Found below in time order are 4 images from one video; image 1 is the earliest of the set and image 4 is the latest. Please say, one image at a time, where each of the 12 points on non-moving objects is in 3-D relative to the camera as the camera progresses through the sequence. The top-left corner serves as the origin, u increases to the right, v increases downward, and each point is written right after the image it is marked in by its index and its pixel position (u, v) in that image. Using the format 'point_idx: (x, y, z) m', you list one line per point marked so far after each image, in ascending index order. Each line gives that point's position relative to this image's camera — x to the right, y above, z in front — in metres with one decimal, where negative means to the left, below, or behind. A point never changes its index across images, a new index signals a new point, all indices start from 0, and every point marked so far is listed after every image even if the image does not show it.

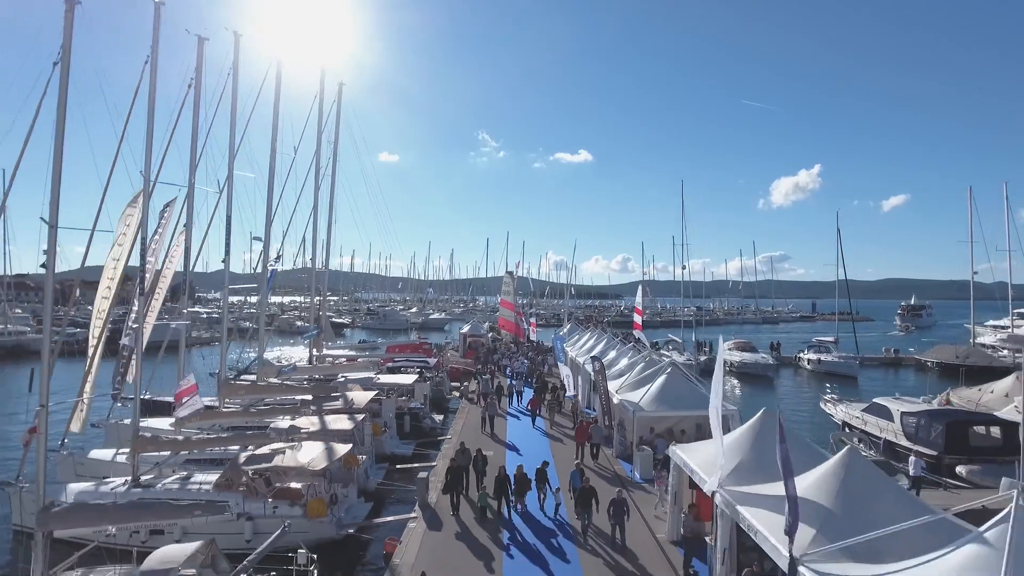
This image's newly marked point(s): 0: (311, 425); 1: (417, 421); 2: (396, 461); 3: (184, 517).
0: (-6.1, -4.2, +13.7) m
1: (-4.1, -5.6, +18.9) m
2: (-4.0, -6.1, +15.7) m
3: (-6.4, -4.3, +9.2) m
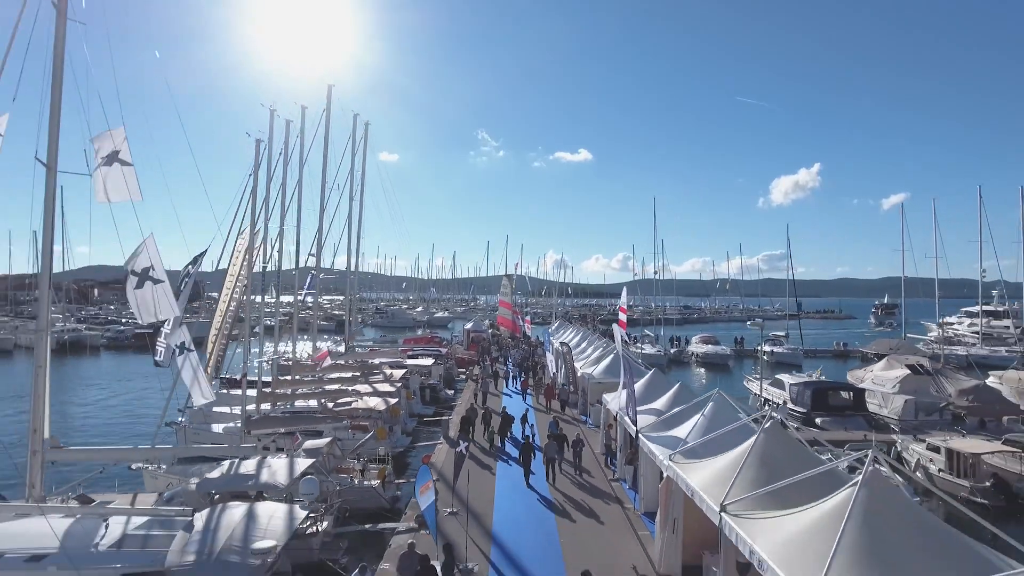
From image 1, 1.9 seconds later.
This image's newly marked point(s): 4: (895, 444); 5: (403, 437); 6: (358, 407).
0: (-6.5, -4.5, +19.9) m
1: (-4.4, -5.9, +25.1) m
2: (-4.3, -6.3, +21.9) m
3: (-6.7, -4.6, +15.3) m
4: (+15.1, -6.2, +17.8) m
5: (-4.5, -6.1, +18.5) m
6: (-6.0, -4.6, +17.4) m
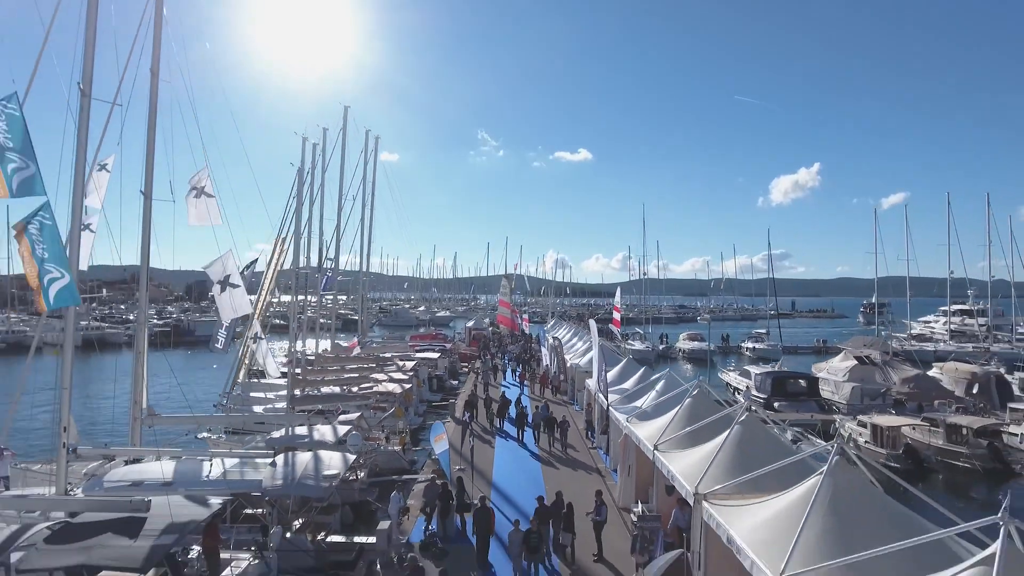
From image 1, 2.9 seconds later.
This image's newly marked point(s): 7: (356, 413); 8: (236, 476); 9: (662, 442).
0: (-6.6, -4.6, +22.9) m
1: (-4.5, -5.9, +28.1) m
2: (-4.5, -6.4, +24.9) m
3: (-6.8, -4.7, +18.4) m
4: (+14.9, -6.2, +20.8) m
5: (-4.7, -6.2, +21.6) m
6: (-6.1, -4.7, +20.4) m
7: (-6.2, -4.9, +18.0) m
8: (-6.6, -4.5, +10.7) m
9: (+3.5, -3.6, +10.6) m
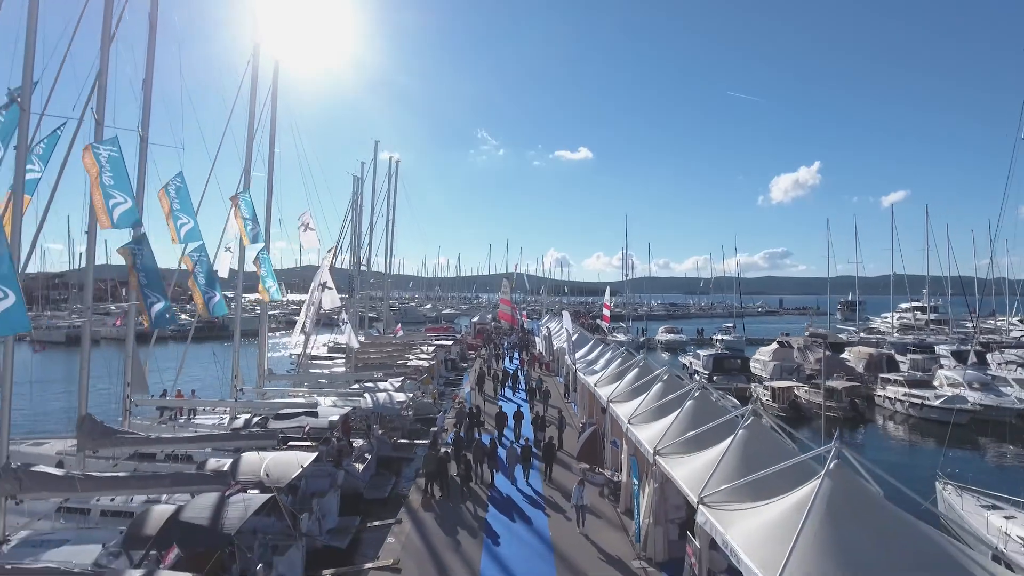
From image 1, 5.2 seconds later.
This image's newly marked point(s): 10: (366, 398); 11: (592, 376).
0: (-6.7, -4.6, +29.8) m
1: (-4.6, -5.9, +35.0) m
2: (-4.5, -6.4, +31.8) m
3: (-6.9, -4.7, +25.3) m
4: (+14.9, -6.2, +27.7) m
5: (-4.7, -6.3, +28.5) m
6: (-6.2, -4.7, +27.3) m
7: (-6.3, -5.0, +24.9) m
8: (-6.7, -4.6, +17.6) m
9: (+3.4, -3.7, +17.5) m
10: (-5.9, -4.4, +17.7) m
11: (+3.4, -3.7, +18.9) m
